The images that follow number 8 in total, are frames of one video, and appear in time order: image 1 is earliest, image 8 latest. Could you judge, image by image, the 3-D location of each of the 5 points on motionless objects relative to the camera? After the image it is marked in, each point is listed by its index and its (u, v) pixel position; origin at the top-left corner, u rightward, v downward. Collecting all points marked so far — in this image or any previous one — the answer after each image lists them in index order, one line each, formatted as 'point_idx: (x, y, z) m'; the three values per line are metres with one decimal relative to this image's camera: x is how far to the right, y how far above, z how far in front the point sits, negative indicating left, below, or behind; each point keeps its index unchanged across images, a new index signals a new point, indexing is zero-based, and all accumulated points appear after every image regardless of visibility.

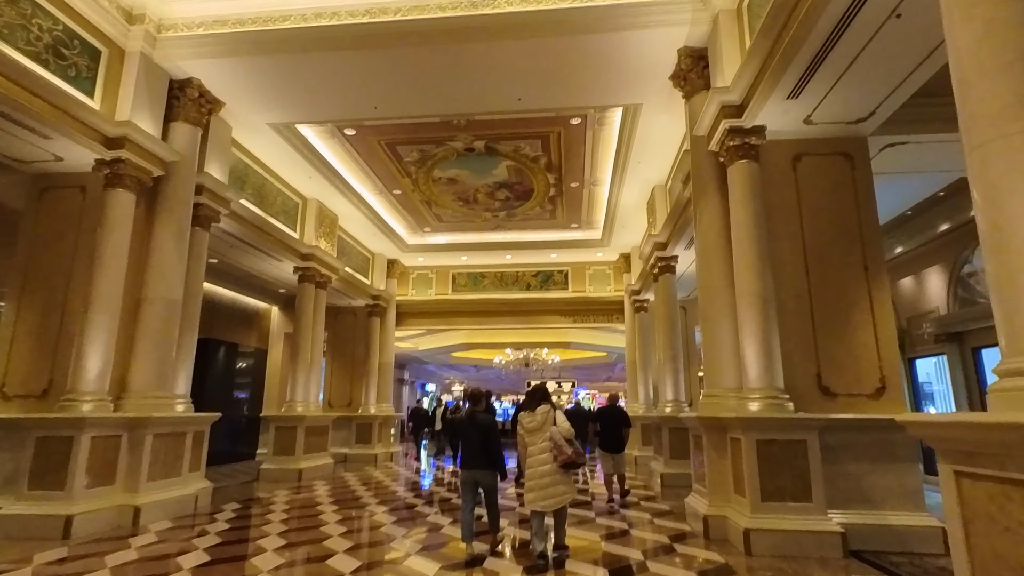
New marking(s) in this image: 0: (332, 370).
0: (-4.2, -1.9, +12.7) m
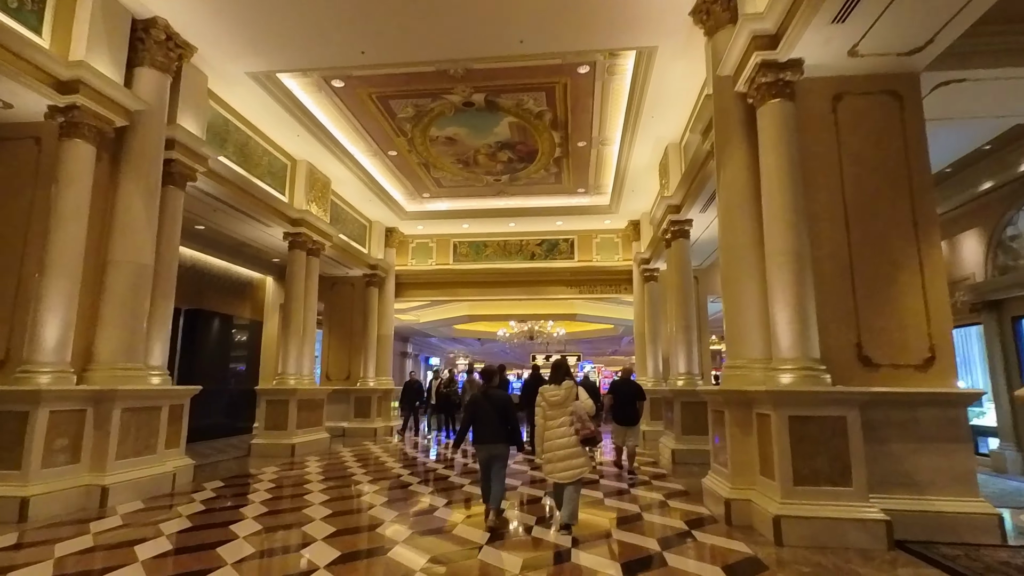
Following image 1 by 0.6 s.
0: (-4.1, -1.2, +12.3) m
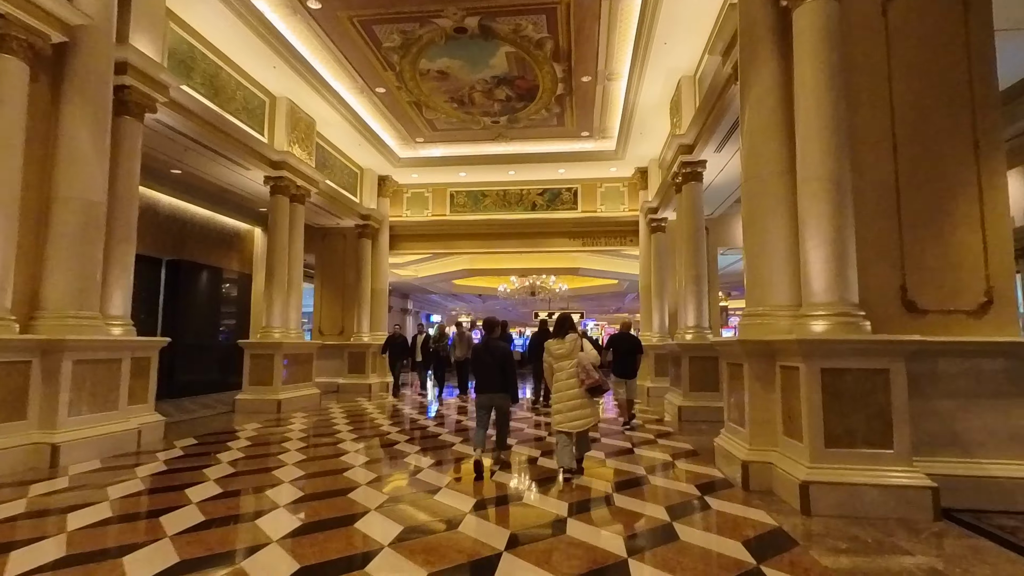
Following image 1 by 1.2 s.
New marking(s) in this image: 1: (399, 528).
0: (-4.1, -0.2, +11.9) m
1: (-0.7, -1.4, +3.2) m
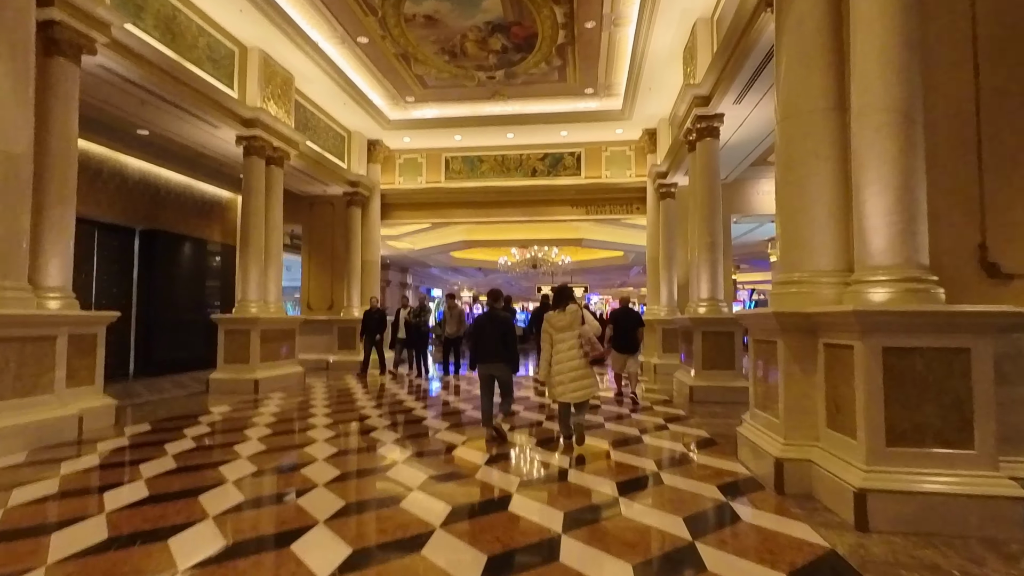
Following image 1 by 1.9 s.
0: (-4.1, +0.4, +11.2) m
1: (-0.7, -1.2, +2.6) m
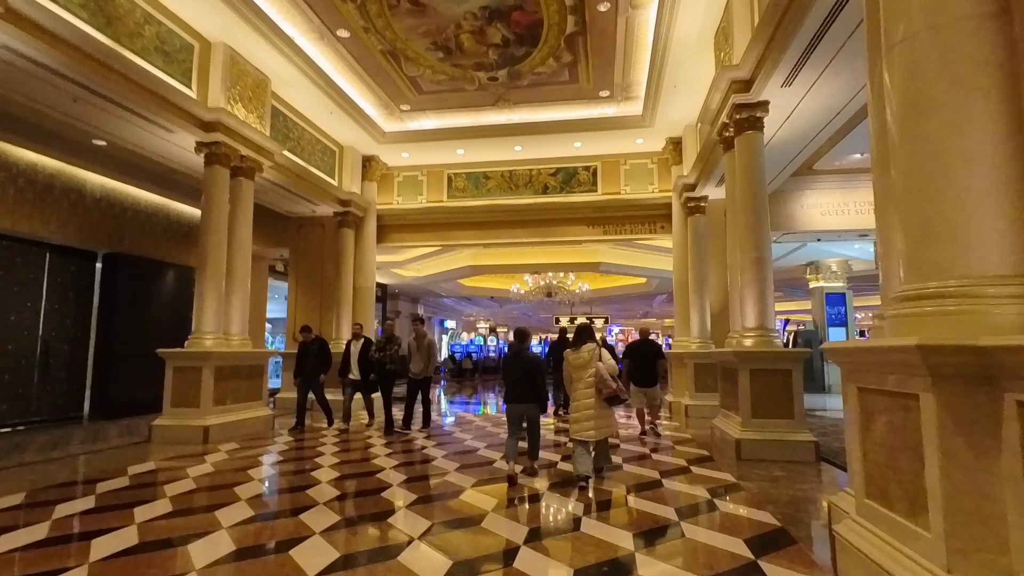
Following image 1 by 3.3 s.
0: (-4.0, -0.2, +10.1) m
1: (-0.9, -1.2, +1.3) m
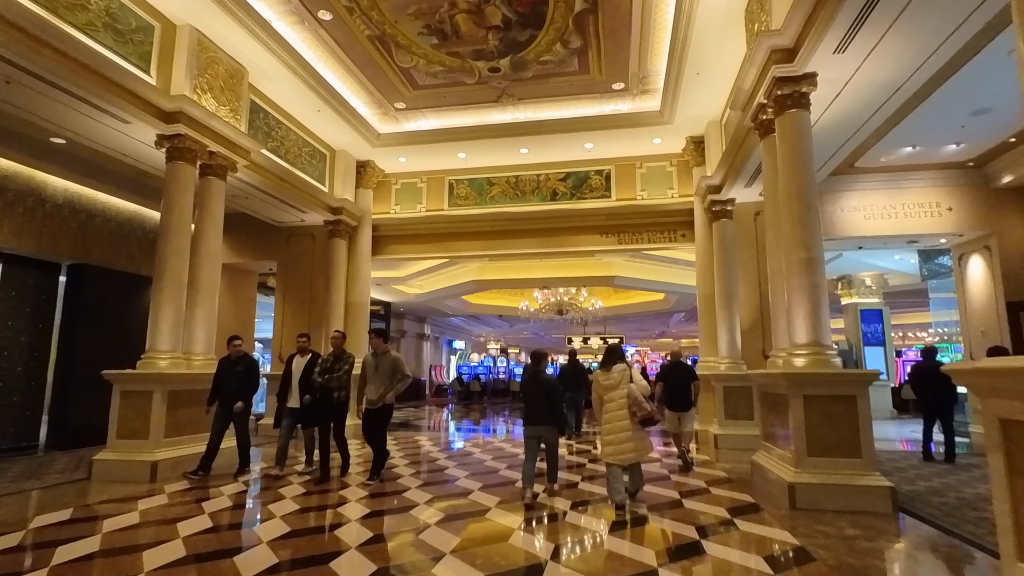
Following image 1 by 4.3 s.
0: (-3.9, -0.5, +9.3) m
1: (-1.0, -1.2, +0.4) m
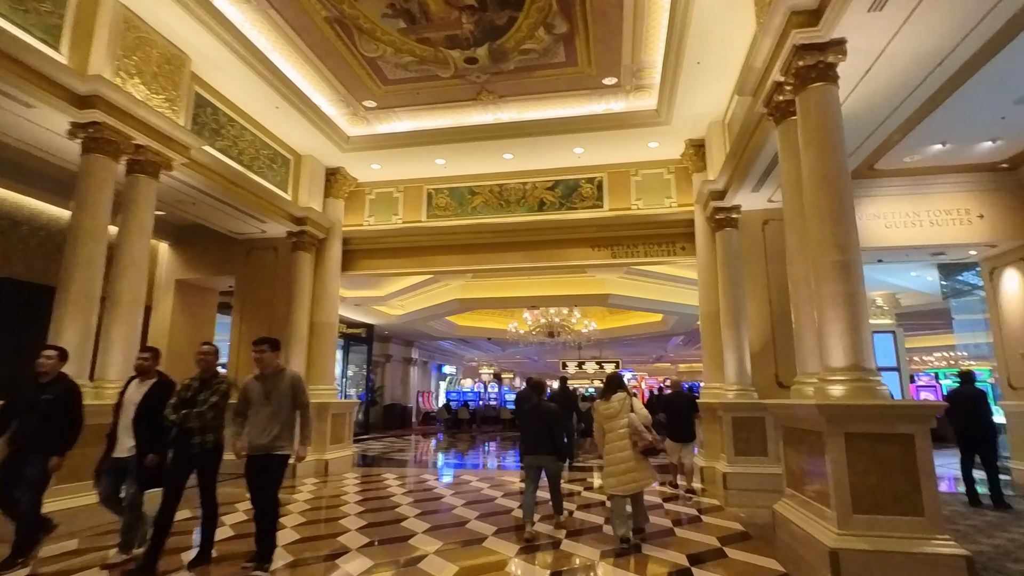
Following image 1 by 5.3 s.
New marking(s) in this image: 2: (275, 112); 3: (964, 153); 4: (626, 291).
0: (-4.1, -0.7, +8.4) m
1: (-1.2, -1.0, -0.5) m
2: (-3.1, +2.3, +7.2) m
3: (+5.1, +1.5, +6.2) m
4: (+2.4, -0.1, +11.5) m
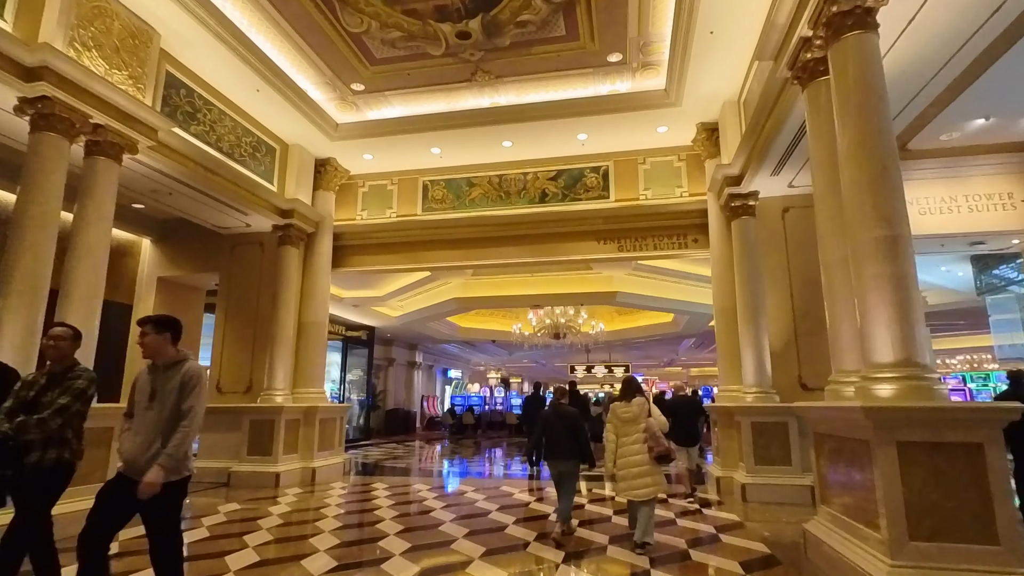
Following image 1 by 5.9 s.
0: (-4.1, -0.7, +7.9) m
1: (-1.4, -0.9, -1.0) m
2: (-3.1, +2.3, +6.7) m
3: (+5.1, +1.6, +5.6) m
4: (+2.5, 0.0, +10.9) m
